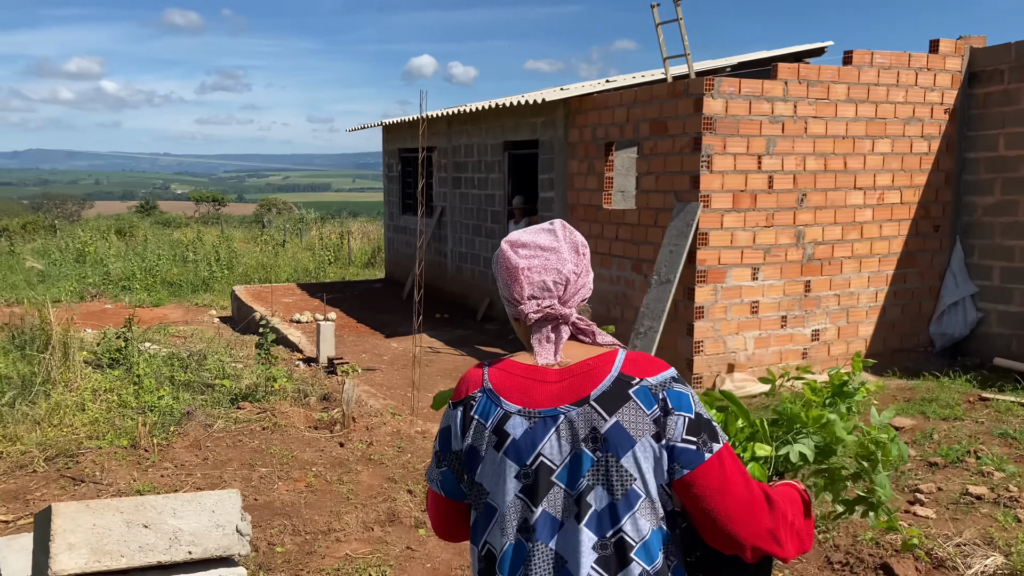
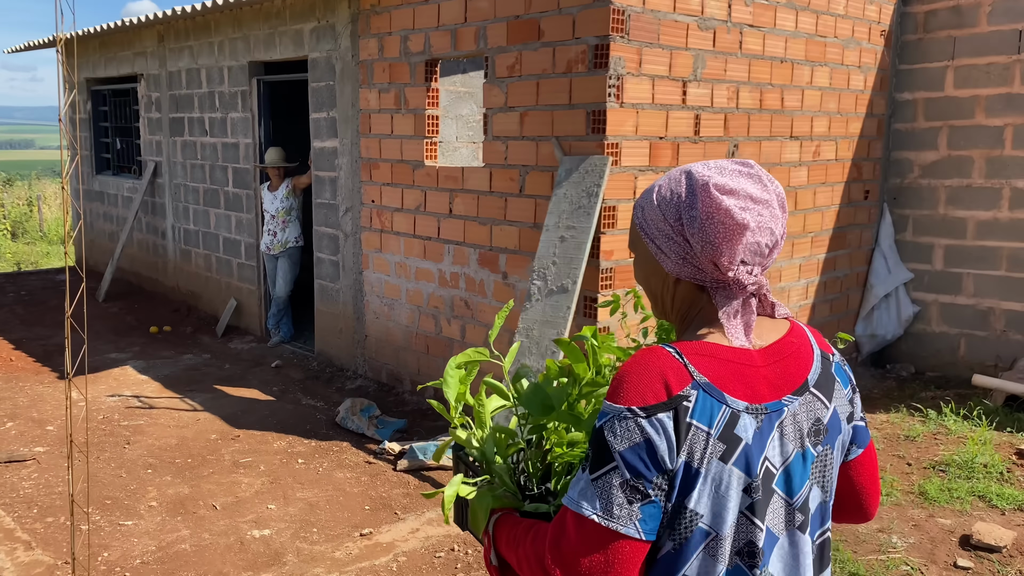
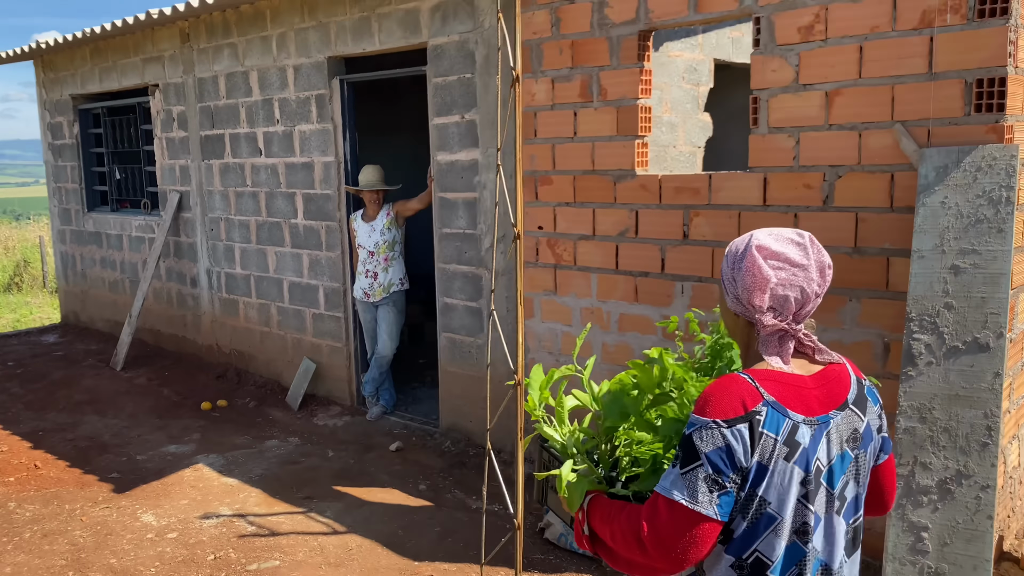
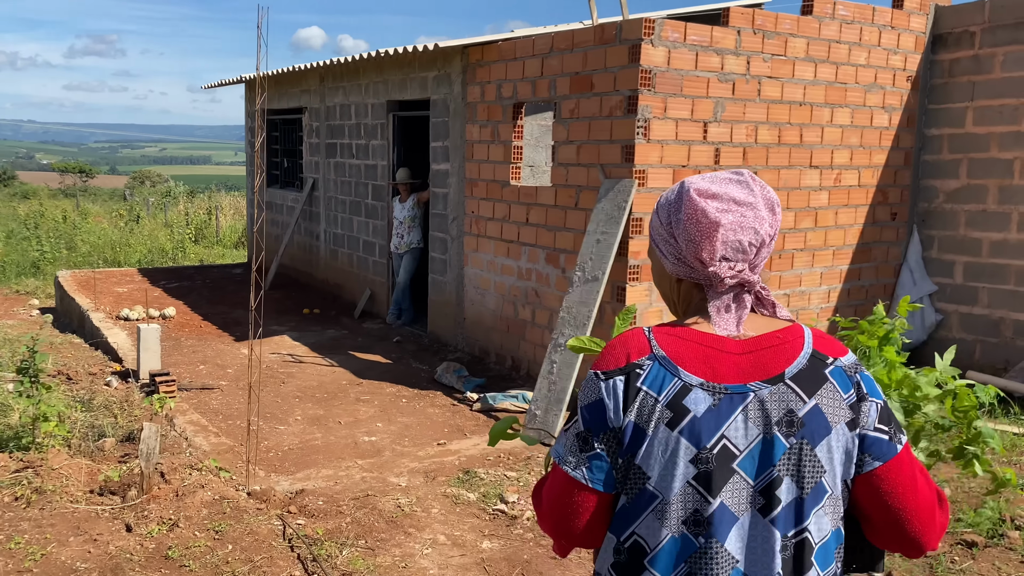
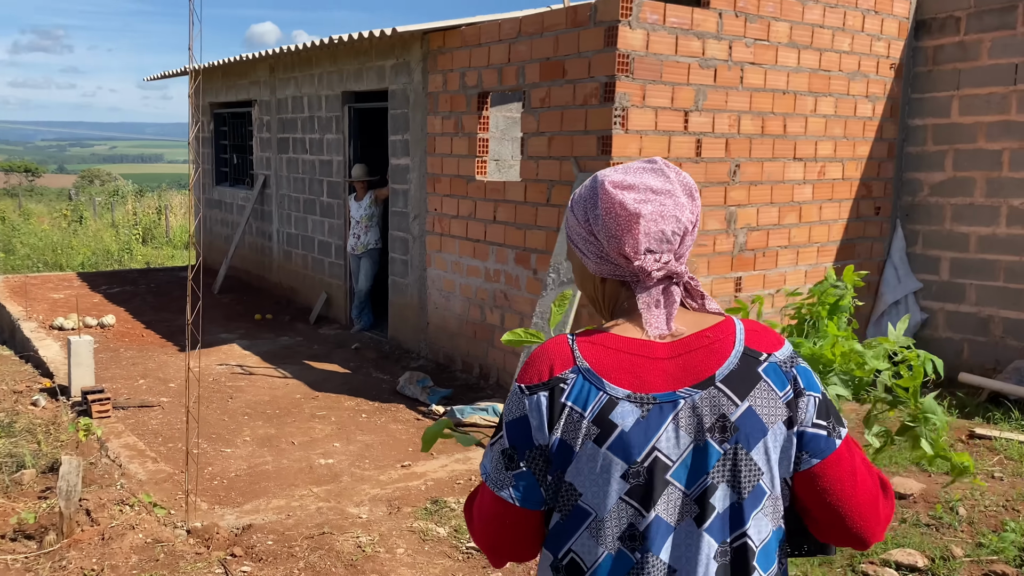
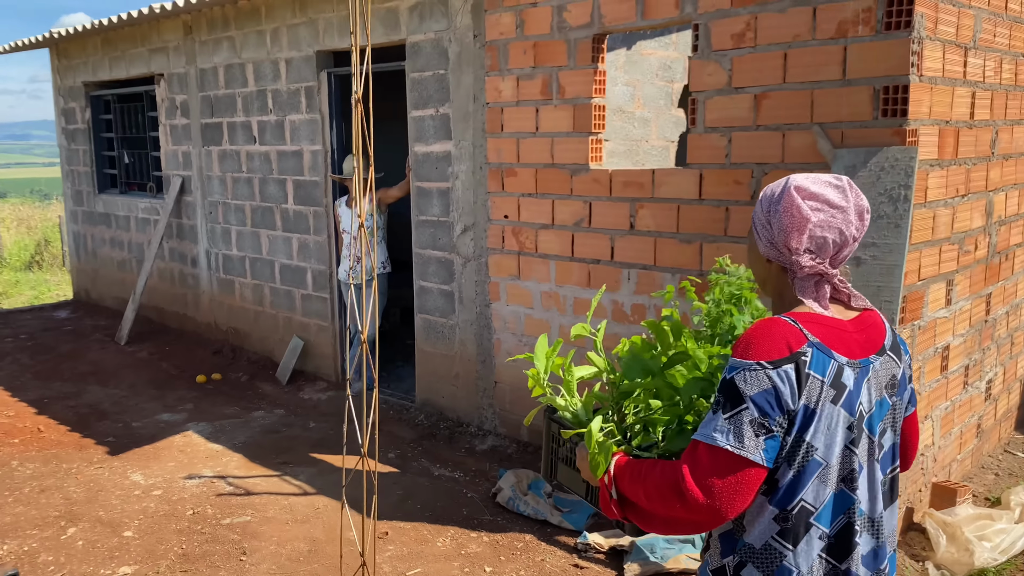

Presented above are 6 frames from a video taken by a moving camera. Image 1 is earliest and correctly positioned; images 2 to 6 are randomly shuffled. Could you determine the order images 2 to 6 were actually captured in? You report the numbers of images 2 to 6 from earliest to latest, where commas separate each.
4, 5, 2, 6, 3
